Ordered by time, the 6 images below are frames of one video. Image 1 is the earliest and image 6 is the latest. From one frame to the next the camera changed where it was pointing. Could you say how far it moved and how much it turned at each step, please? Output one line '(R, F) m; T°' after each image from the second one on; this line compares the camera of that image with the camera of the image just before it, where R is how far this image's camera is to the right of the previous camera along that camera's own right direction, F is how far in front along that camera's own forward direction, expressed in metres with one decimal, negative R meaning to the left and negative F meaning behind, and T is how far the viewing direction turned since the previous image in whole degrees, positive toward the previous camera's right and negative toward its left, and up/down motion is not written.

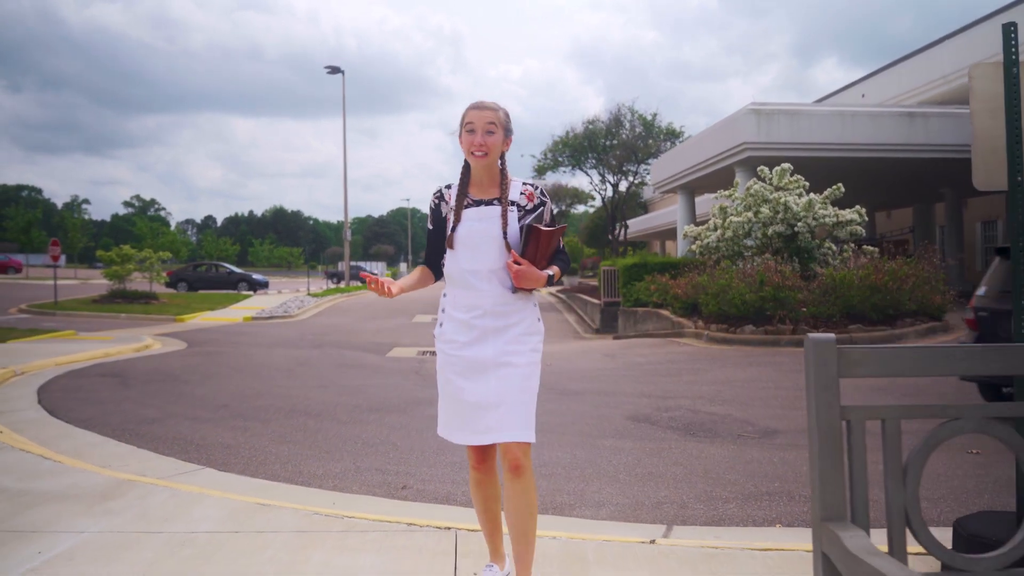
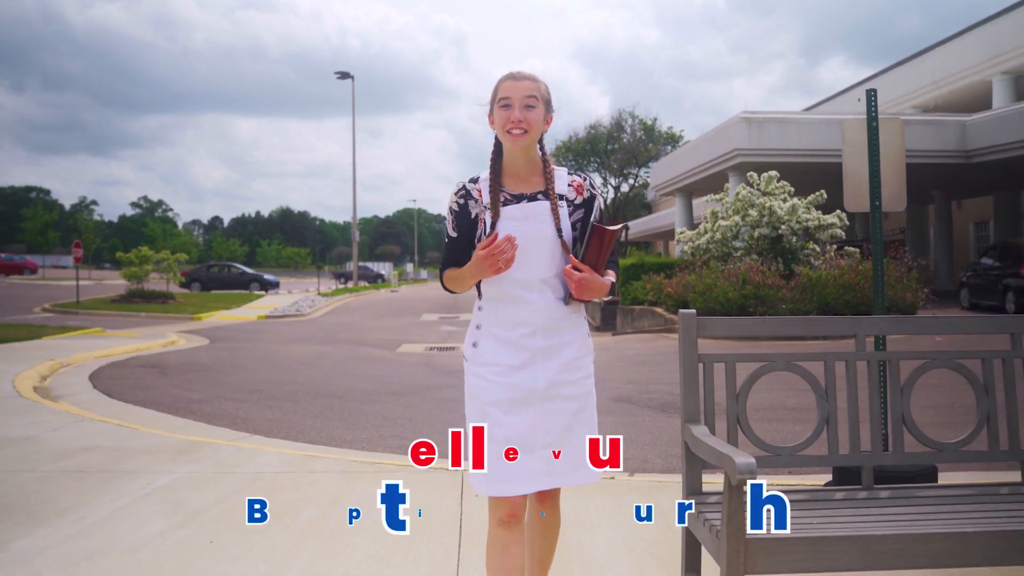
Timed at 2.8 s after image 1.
(+0.1, -1.0) m; 0°
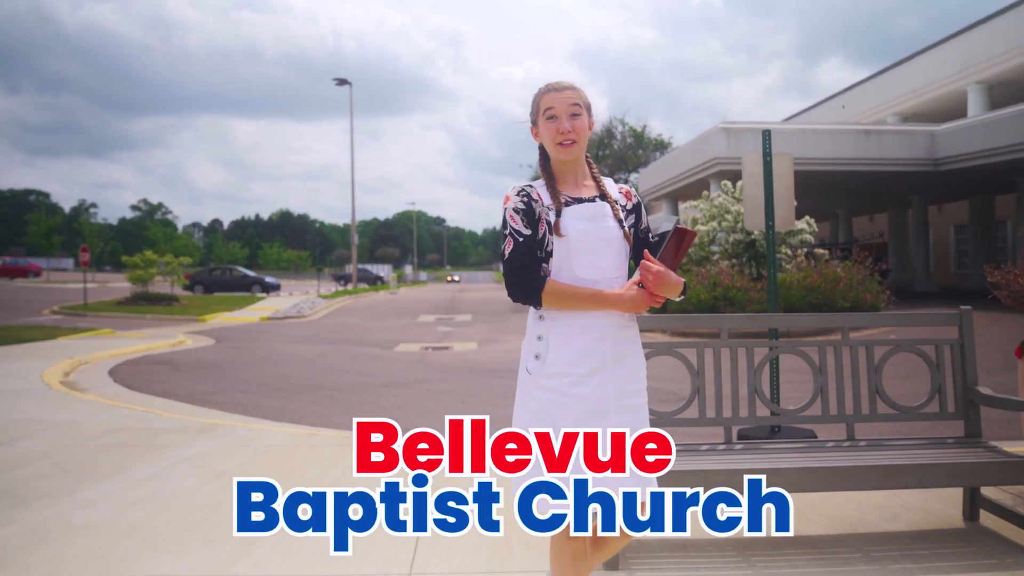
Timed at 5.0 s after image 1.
(+0.2, -0.9) m; 0°
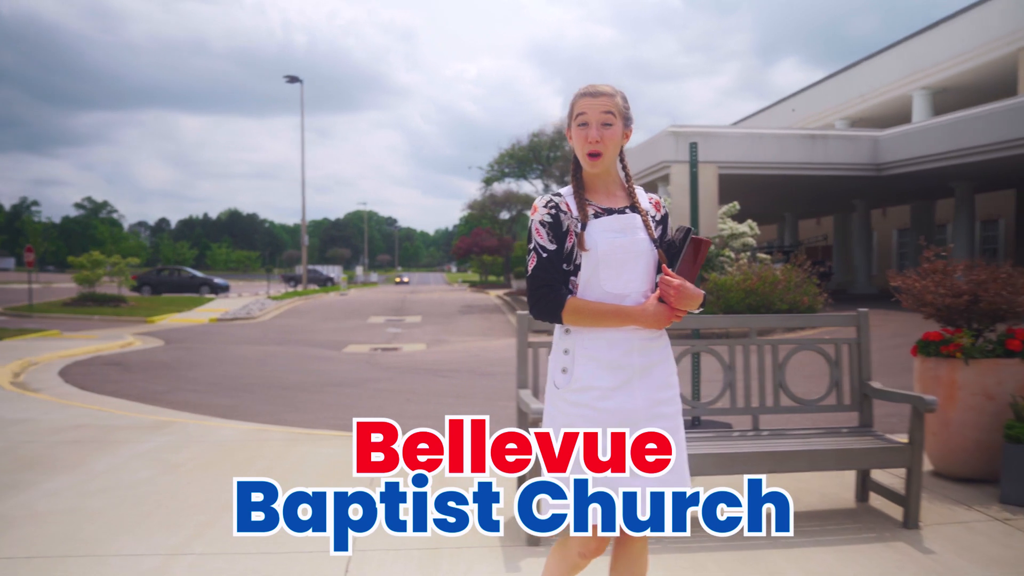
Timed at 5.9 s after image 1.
(+0.1, -0.5) m; +3°
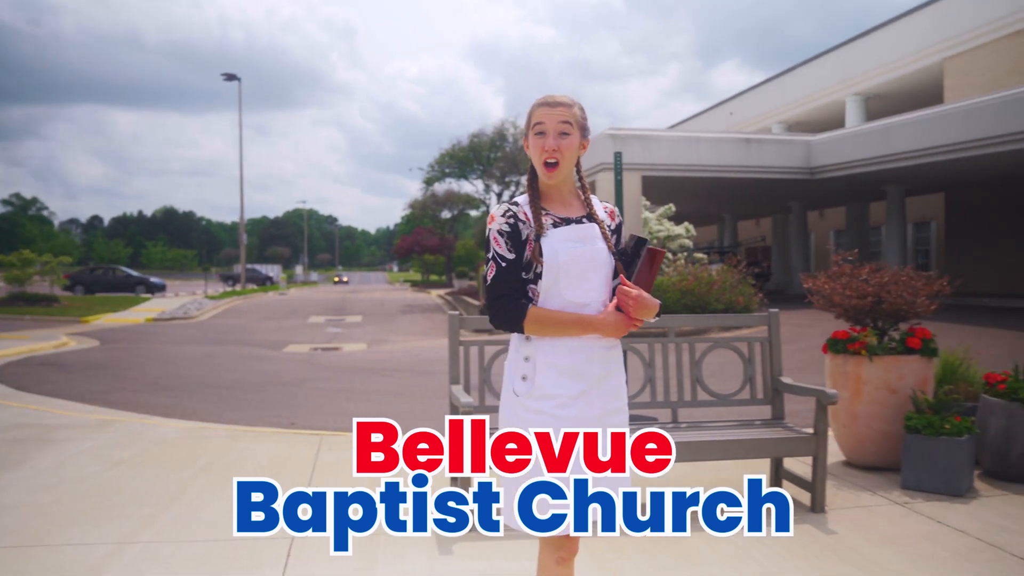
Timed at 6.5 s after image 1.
(+0.1, -0.4) m; +4°
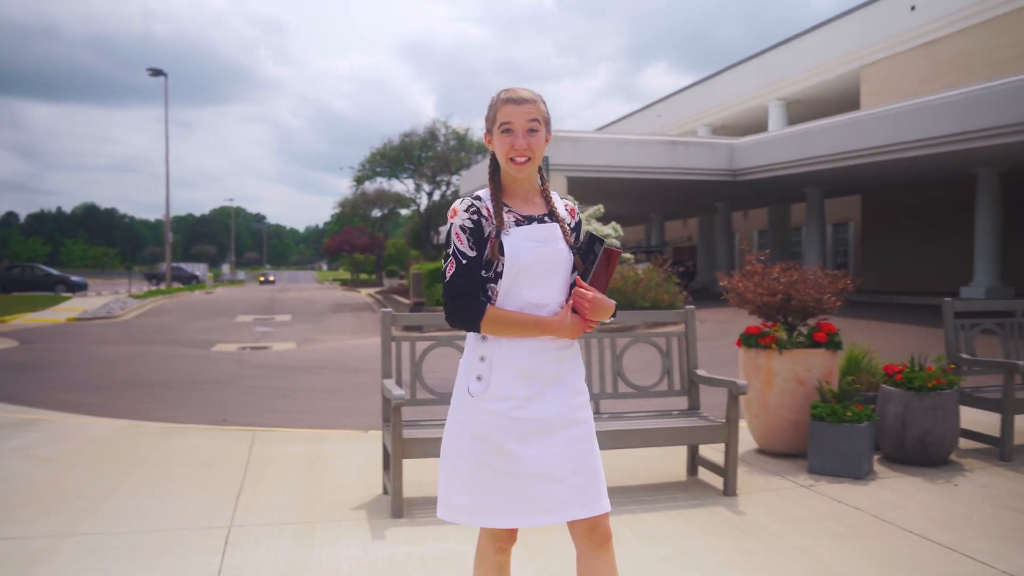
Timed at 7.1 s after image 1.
(0.0, -0.3) m; +5°
